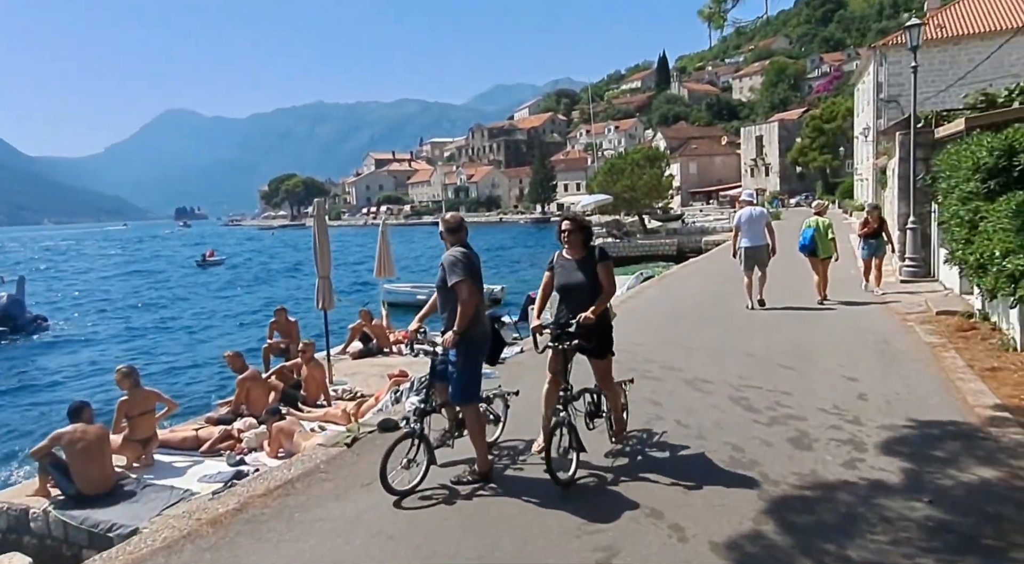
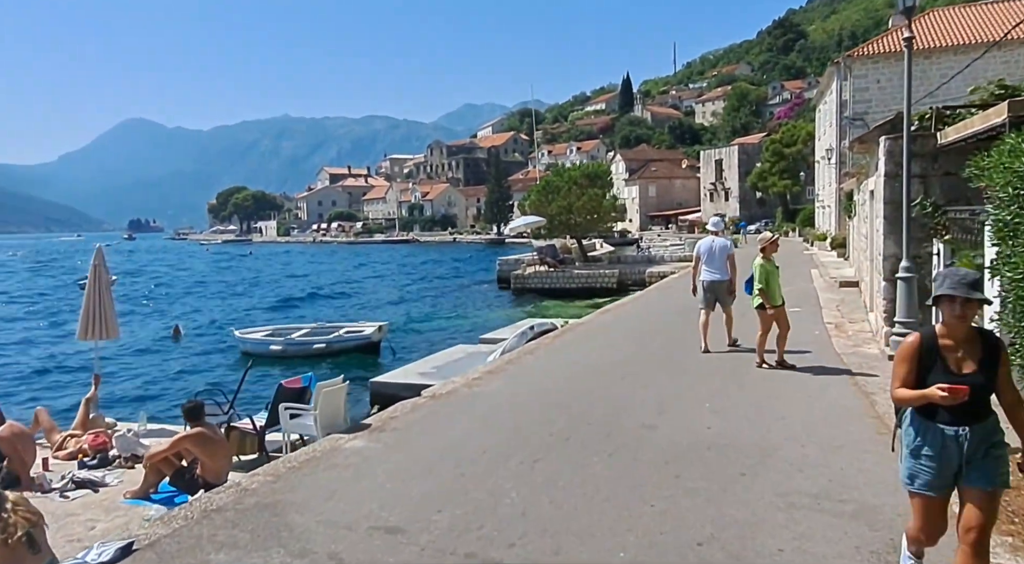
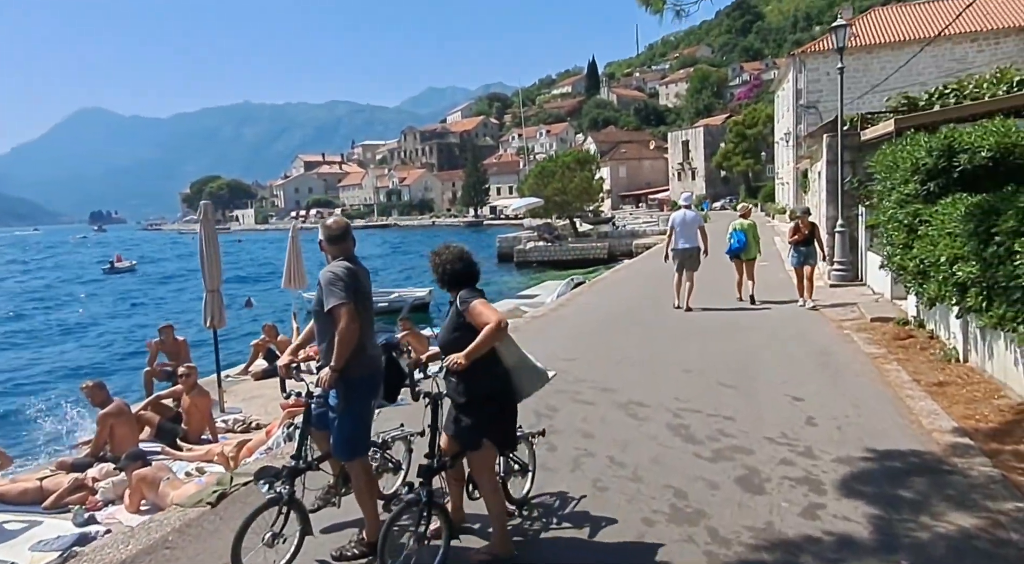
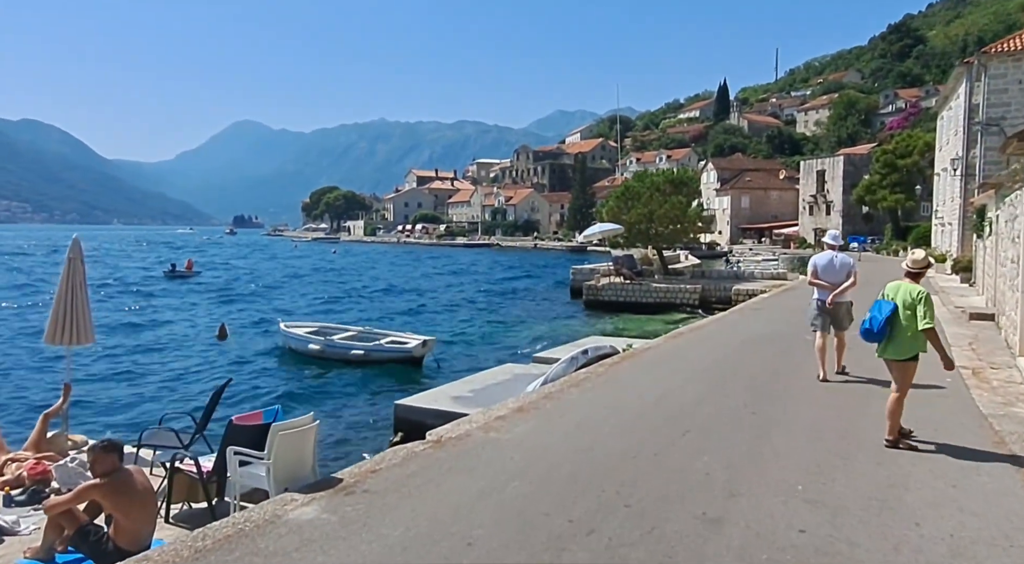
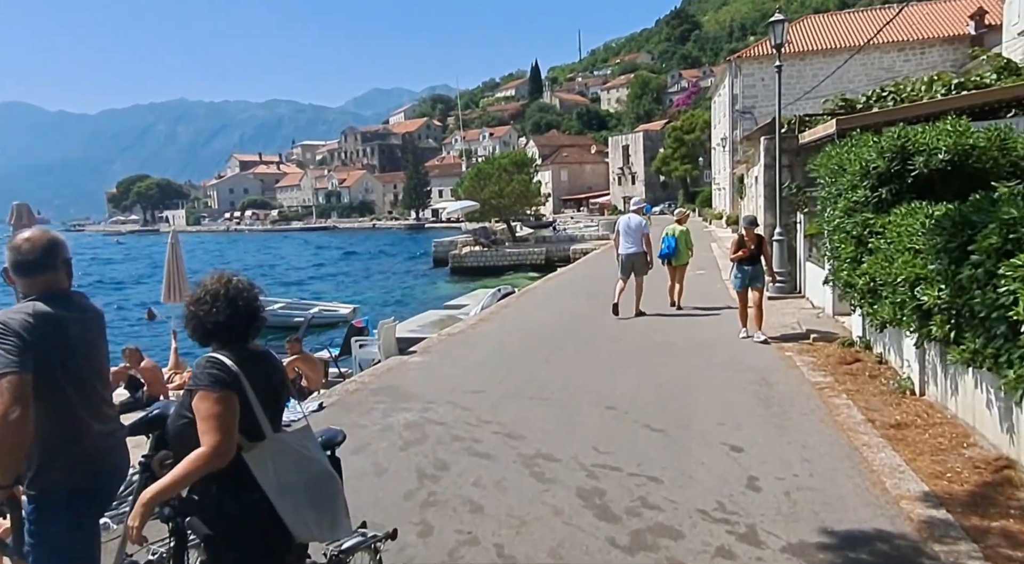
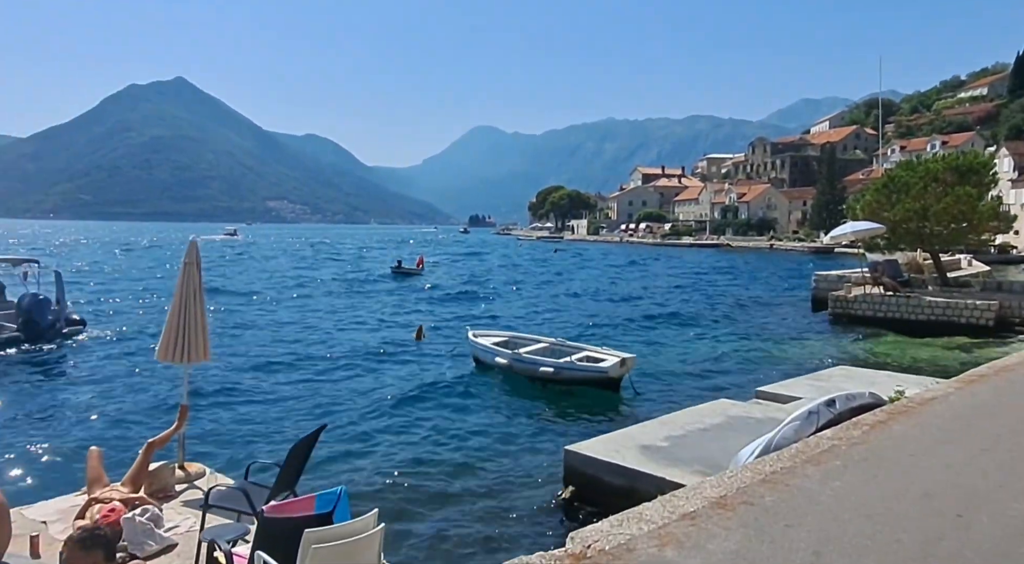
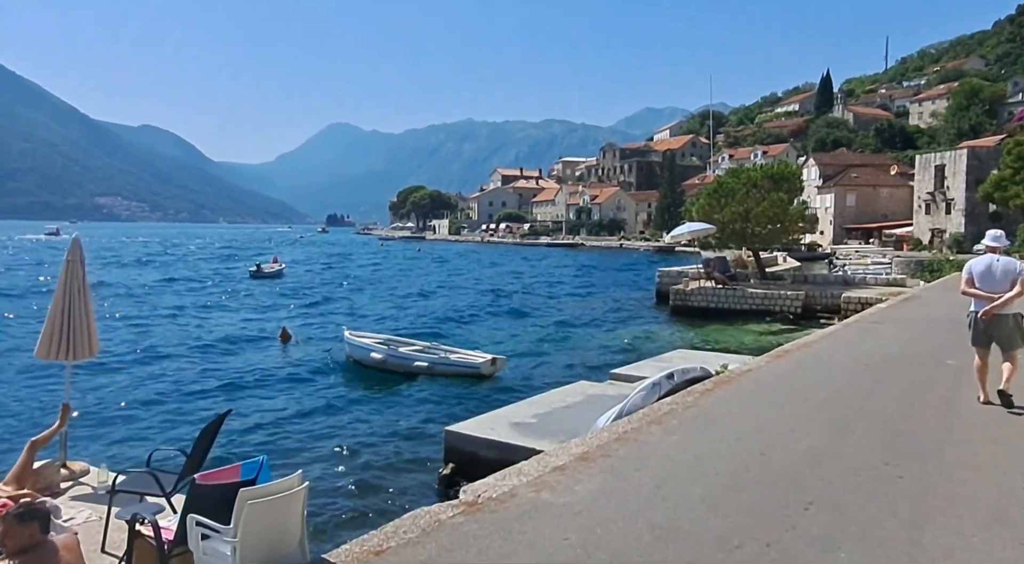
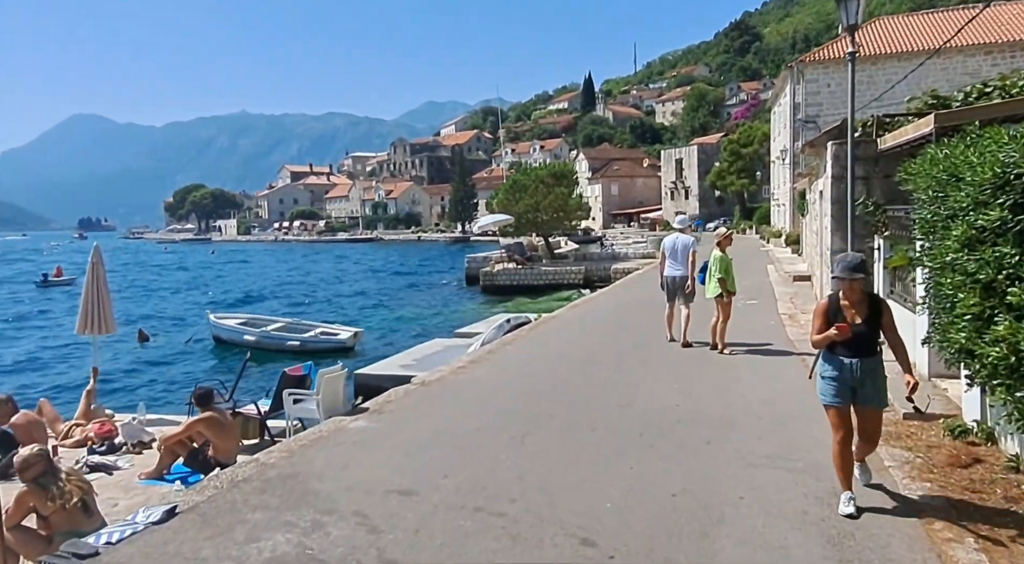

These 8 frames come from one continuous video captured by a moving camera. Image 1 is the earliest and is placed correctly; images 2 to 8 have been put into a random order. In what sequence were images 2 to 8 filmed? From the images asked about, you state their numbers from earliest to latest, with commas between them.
3, 5, 8, 2, 4, 7, 6
